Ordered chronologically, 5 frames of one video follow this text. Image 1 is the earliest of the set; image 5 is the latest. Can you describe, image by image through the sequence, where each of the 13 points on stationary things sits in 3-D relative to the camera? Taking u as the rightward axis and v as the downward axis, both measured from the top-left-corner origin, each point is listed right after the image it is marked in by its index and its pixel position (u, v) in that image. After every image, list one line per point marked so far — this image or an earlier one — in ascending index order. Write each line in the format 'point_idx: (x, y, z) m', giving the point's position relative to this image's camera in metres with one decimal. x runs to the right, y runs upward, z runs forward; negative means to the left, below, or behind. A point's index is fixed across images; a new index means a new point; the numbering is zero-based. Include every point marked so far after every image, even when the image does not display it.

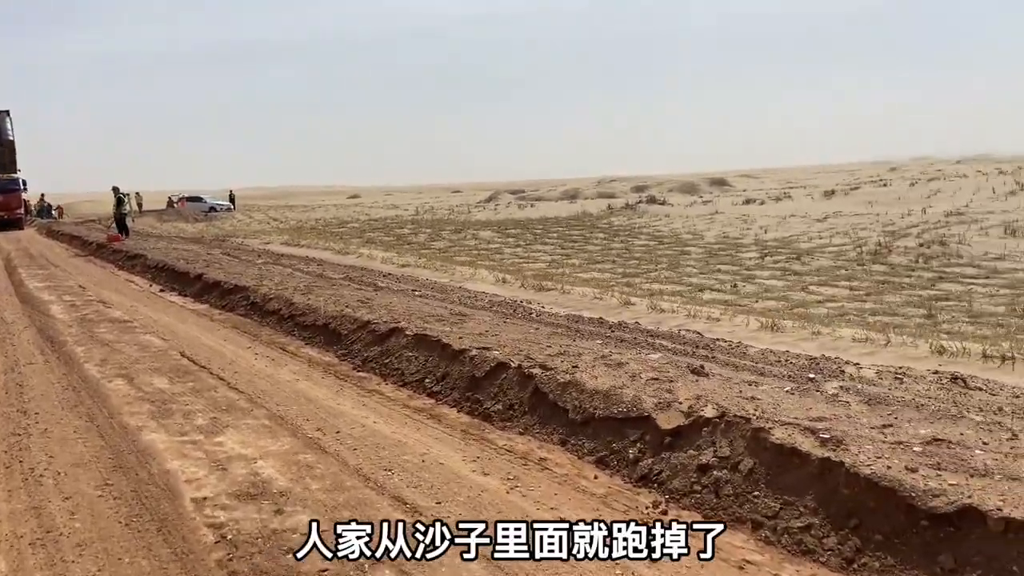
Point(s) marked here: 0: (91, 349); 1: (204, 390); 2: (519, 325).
0: (-5.8, -0.8, +10.6) m
1: (-3.3, -1.1, +8.2) m
2: (+0.1, -0.5, +9.8) m
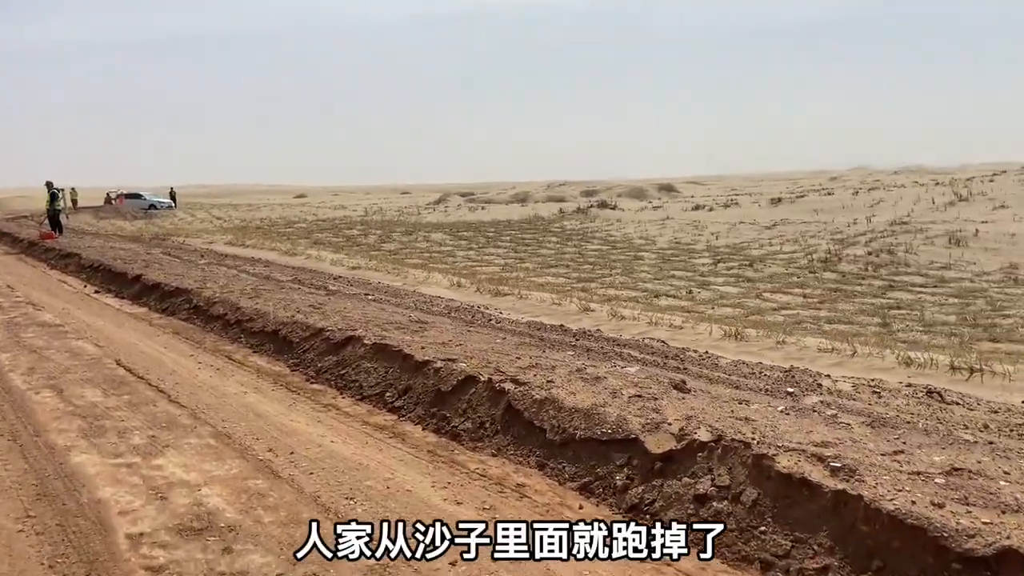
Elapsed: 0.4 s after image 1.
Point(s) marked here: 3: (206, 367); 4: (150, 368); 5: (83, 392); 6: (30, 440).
0: (-6.3, -0.9, +9.7) m
1: (-3.6, -1.1, +7.5) m
2: (-0.3, -0.6, +9.3) m
3: (-3.6, -0.9, +9.2) m
4: (-4.3, -1.0, +9.2) m
5: (-4.5, -1.1, +8.0) m
6: (-4.0, -1.3, +6.3) m
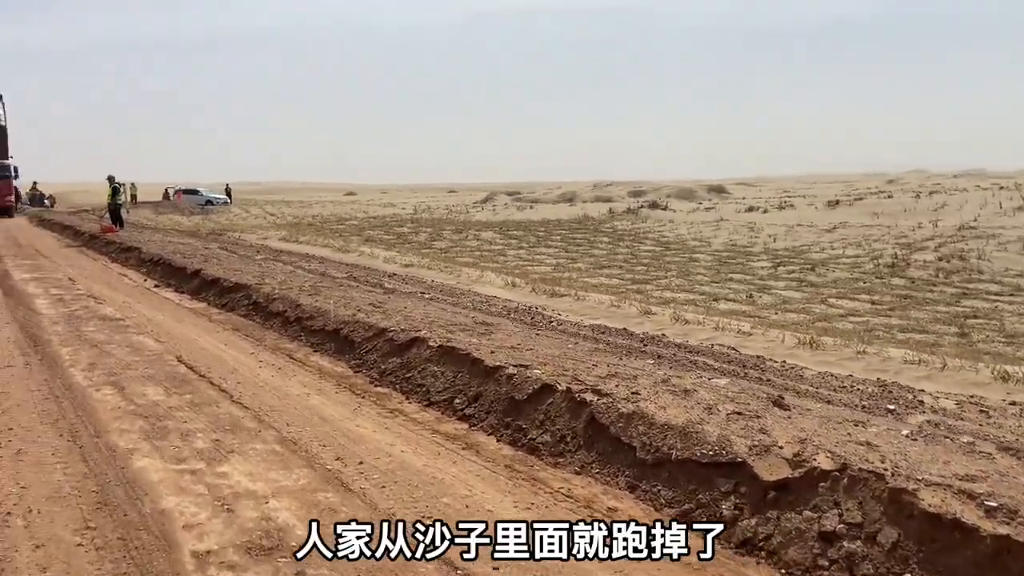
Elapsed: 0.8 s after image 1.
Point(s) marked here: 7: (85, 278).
0: (-5.4, -0.8, +9.7) m
1: (-2.9, -1.1, +7.3) m
2: (+0.5, -0.6, +8.9) m
3: (-2.8, -0.9, +9.0) m
4: (-3.5, -0.9, +9.0) m
5: (-3.7, -1.0, +7.8) m
6: (-3.3, -1.2, +6.1) m
7: (-9.8, +0.2, +17.8) m
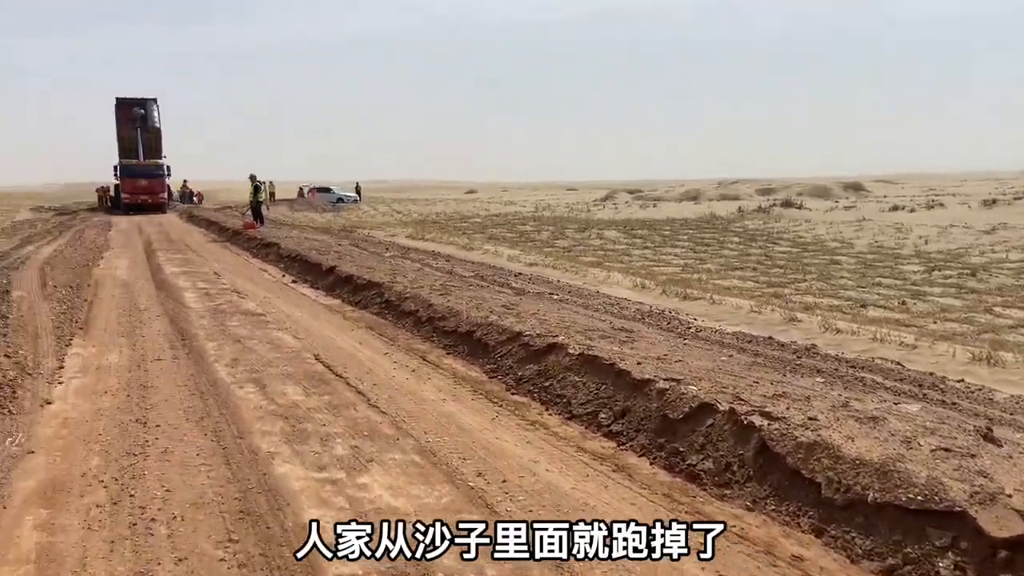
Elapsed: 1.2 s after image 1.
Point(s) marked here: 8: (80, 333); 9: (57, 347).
0: (-3.7, -0.7, +9.9) m
1: (-1.6, -1.1, +7.1) m
2: (+2.0, -0.6, +8.2) m
3: (-1.3, -0.9, +8.8) m
4: (-1.9, -0.9, +9.0) m
5: (-2.3, -1.0, +7.8) m
6: (-2.2, -1.2, +6.1) m
7: (-6.8, +0.4, +18.6) m
8: (-6.0, -0.6, +10.7) m
9: (-5.6, -0.7, +9.4) m
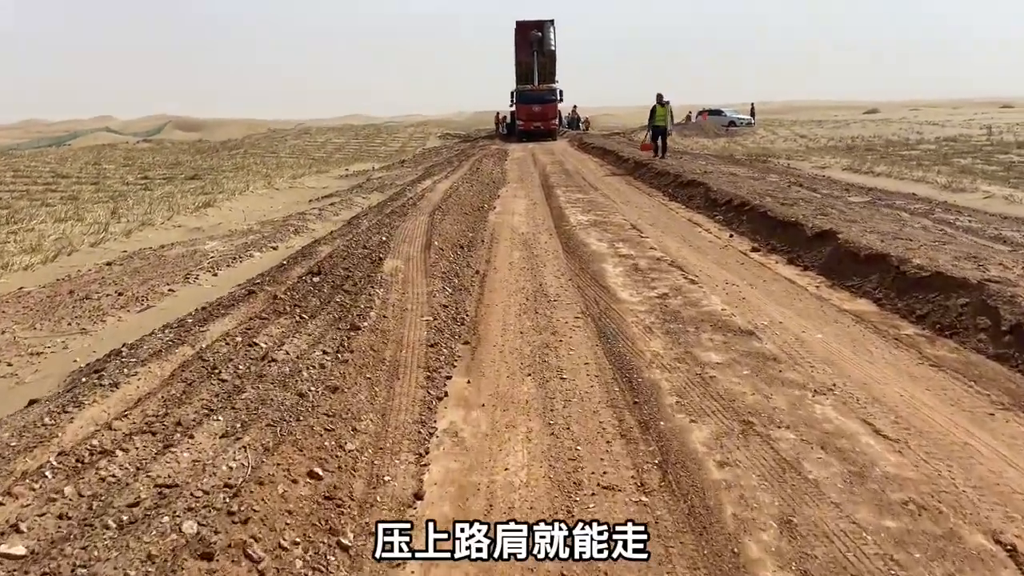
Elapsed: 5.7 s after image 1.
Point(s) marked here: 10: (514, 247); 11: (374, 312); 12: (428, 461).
0: (+1.3, -0.9, +4.5) m
1: (+1.9, -1.7, +1.2) m
2: (+5.6, -1.4, +0.5) m
3: (+3.0, -1.4, +2.5) m
4: (+2.4, -1.3, +2.9) m
5: (+1.6, -1.5, +2.1) m
6: (+0.9, -1.8, +0.5) m
7: (+2.5, +1.1, +13.5) m
8: (-0.4, -0.6, +6.2) m
9: (-0.6, -0.8, +4.9) m
10: (0.0, +0.6, +11.6) m
11: (-1.2, -0.2, +6.8) m
12: (-0.5, -1.0, +4.3) m
